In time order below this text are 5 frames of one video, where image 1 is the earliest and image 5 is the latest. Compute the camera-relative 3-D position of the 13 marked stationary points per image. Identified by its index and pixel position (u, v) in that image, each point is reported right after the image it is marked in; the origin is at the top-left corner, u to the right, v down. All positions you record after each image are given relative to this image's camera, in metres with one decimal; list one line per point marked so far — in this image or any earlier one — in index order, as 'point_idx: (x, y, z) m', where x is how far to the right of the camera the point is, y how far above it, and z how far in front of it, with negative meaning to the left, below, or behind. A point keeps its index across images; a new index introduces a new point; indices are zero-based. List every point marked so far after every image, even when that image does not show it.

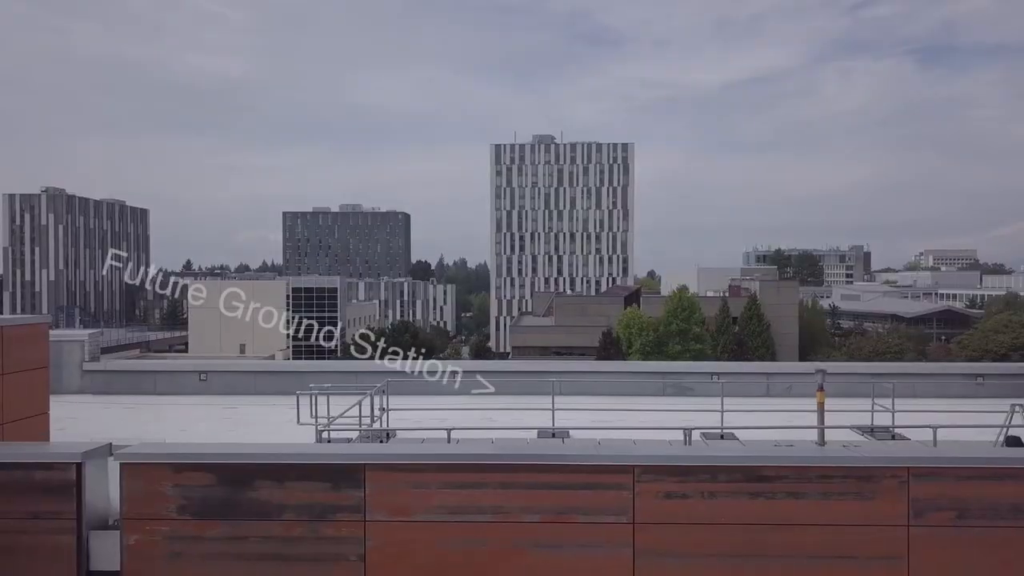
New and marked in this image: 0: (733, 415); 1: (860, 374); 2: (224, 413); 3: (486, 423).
0: (+1.7, -1.0, +5.4) m
1: (+3.1, -0.8, +6.4) m
2: (-2.4, -1.1, +6.0) m
3: (-0.2, -1.0, +5.1) m
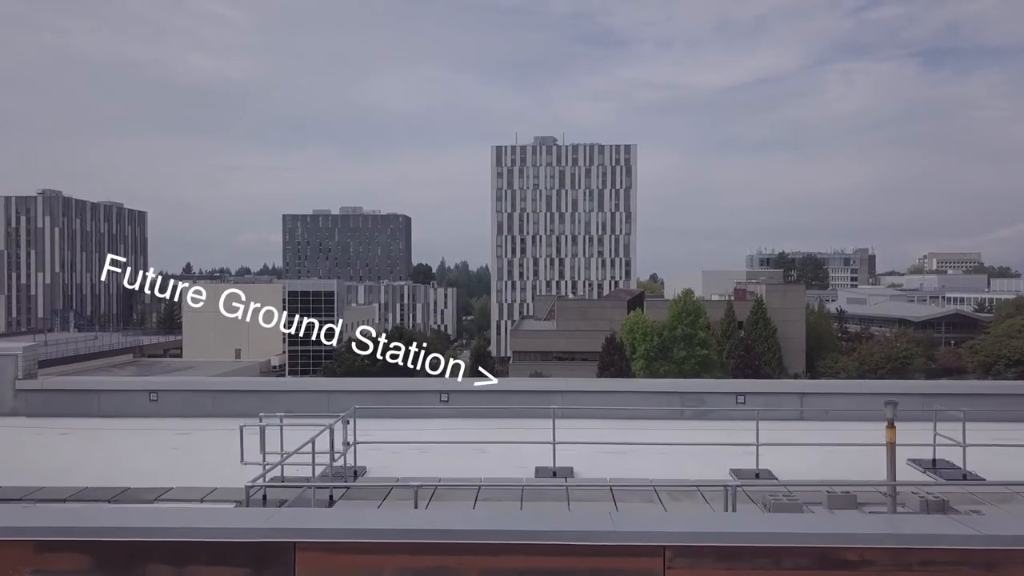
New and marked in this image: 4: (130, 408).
0: (+1.6, -1.0, +4.5) m
1: (+3.1, -0.8, +5.6) m
2: (-2.5, -1.1, +5.2) m
3: (-0.2, -1.1, +4.3) m
4: (-3.1, -1.0, +5.8) m
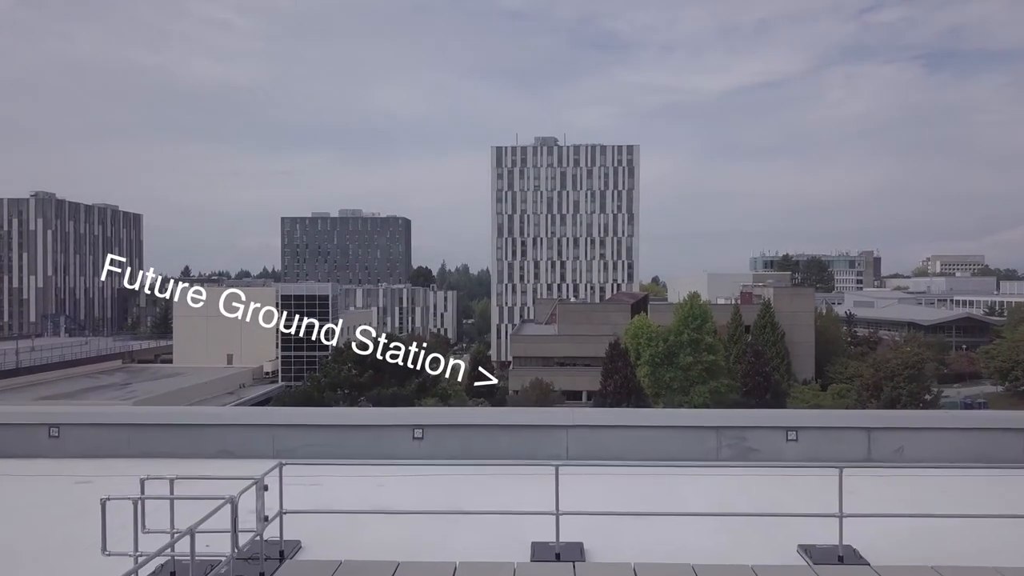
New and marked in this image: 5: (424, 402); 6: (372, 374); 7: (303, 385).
0: (+1.6, -1.1, +3.4) m
1: (+3.0, -0.9, +4.4) m
2: (-2.5, -1.2, +4.0) m
3: (-0.3, -1.1, +3.1) m
4: (-3.2, -1.0, +4.7) m
5: (-1.9, -2.4, +15.1) m
6: (-3.1, -1.9, +15.6) m
7: (-4.6, -2.1, +15.7) m
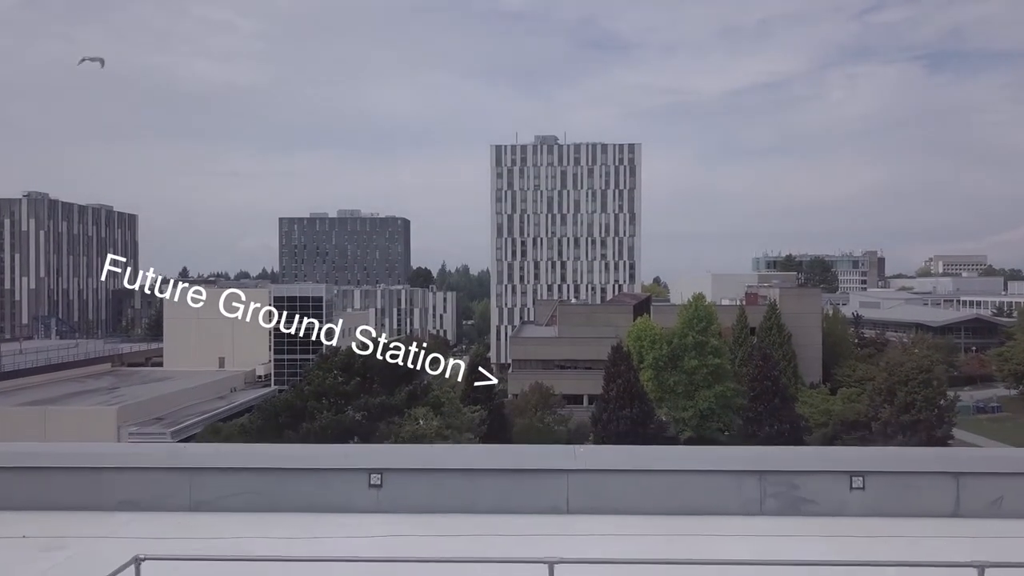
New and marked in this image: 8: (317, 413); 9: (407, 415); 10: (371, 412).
0: (+1.5, -1.1, +2.4) m
1: (+3.0, -0.9, +3.4) m
2: (-2.6, -1.2, +3.0) m
3: (-0.4, -1.1, +2.1) m
4: (-3.3, -1.1, +3.7) m
5: (-1.9, -2.4, +14.1) m
6: (-3.2, -1.9, +14.6) m
7: (-4.7, -2.2, +14.7) m
8: (-3.8, -2.4, +13.9) m
9: (-2.1, -2.5, +14.1) m
10: (-2.8, -2.5, +14.1) m
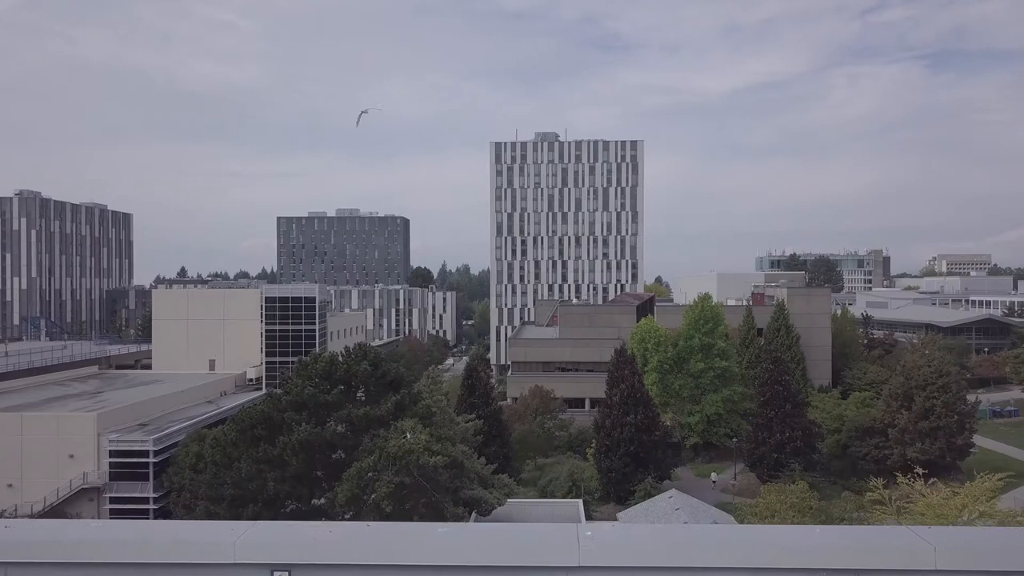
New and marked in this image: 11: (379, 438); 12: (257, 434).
0: (+1.4, -1.1, +1.2) m
1: (+2.9, -0.9, +2.3) m
2: (-2.7, -1.2, +1.9) m
3: (-0.5, -1.2, +1.0) m
4: (-3.3, -1.1, +2.5) m
5: (-2.0, -2.5, +13.0) m
6: (-3.2, -2.0, +13.5) m
7: (-4.7, -2.2, +13.5) m
8: (-3.9, -2.5, +12.7) m
9: (-2.1, -2.5, +12.9) m
10: (-2.9, -2.5, +12.9) m
11: (-2.4, -2.7, +12.9) m
12: (-4.7, -2.7, +13.1) m
